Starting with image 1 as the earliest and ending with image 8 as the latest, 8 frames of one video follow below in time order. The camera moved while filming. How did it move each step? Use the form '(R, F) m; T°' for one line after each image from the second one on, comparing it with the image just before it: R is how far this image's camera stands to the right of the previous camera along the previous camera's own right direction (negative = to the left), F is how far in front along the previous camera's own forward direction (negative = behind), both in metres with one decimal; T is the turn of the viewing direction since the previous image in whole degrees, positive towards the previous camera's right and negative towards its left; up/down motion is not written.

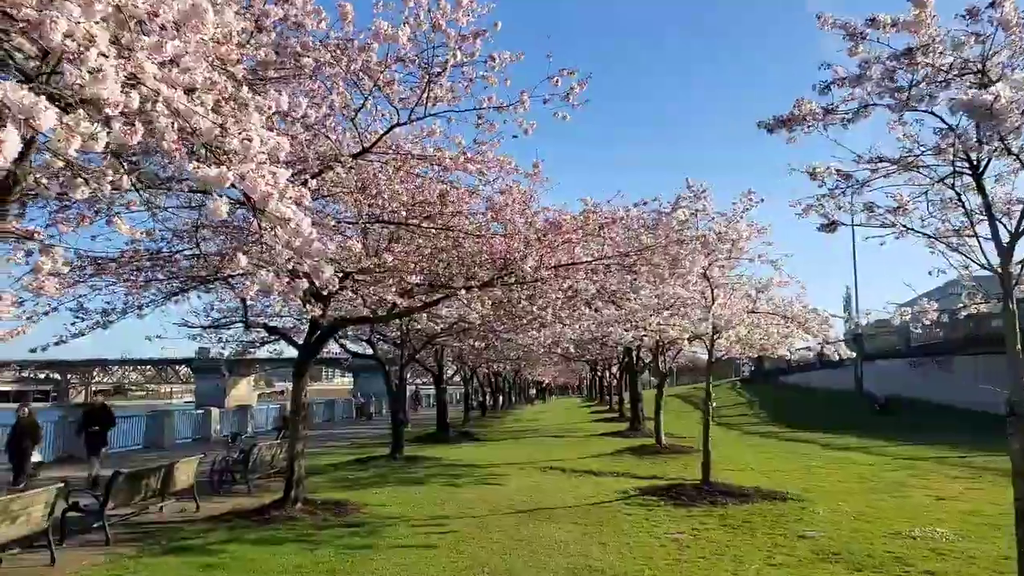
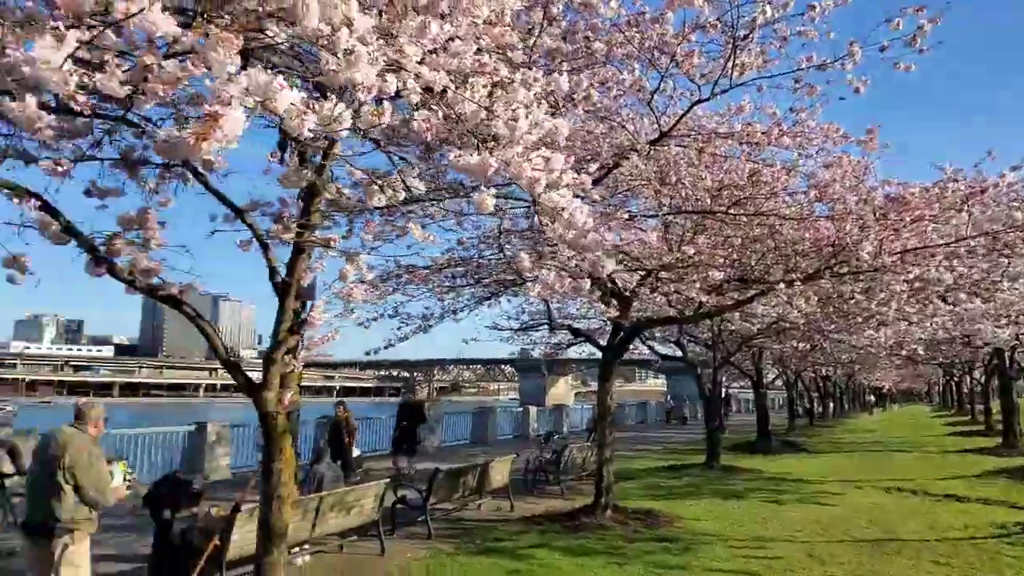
(0.0, +0.7) m; -23°
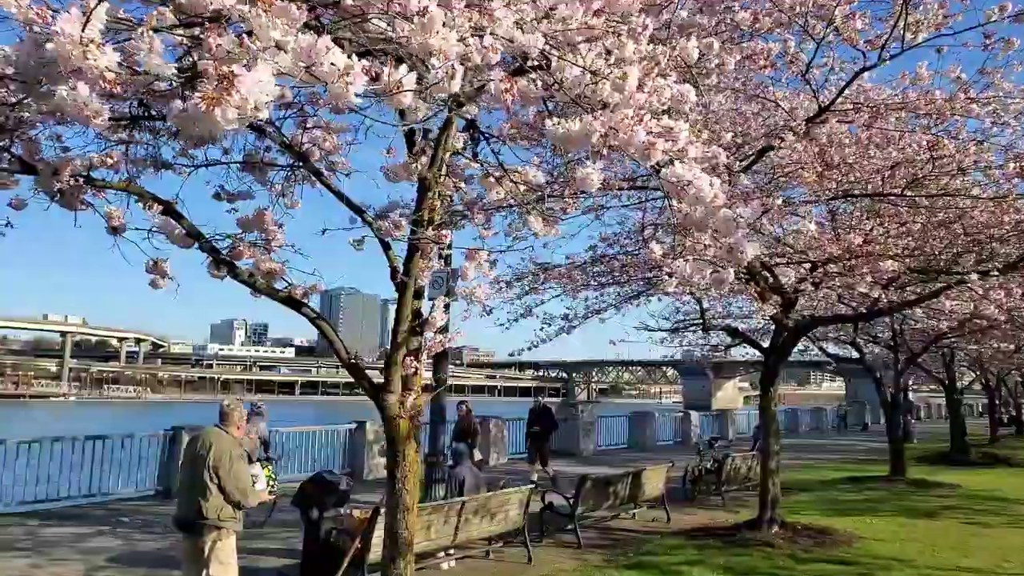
(+0.2, +0.5) m; -12°
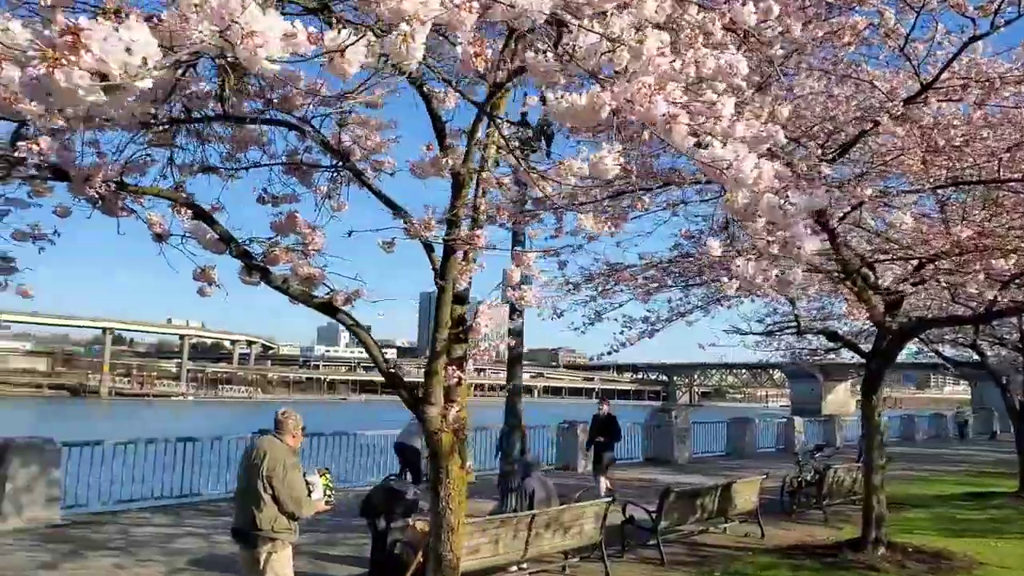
(+0.3, +0.5) m; -7°
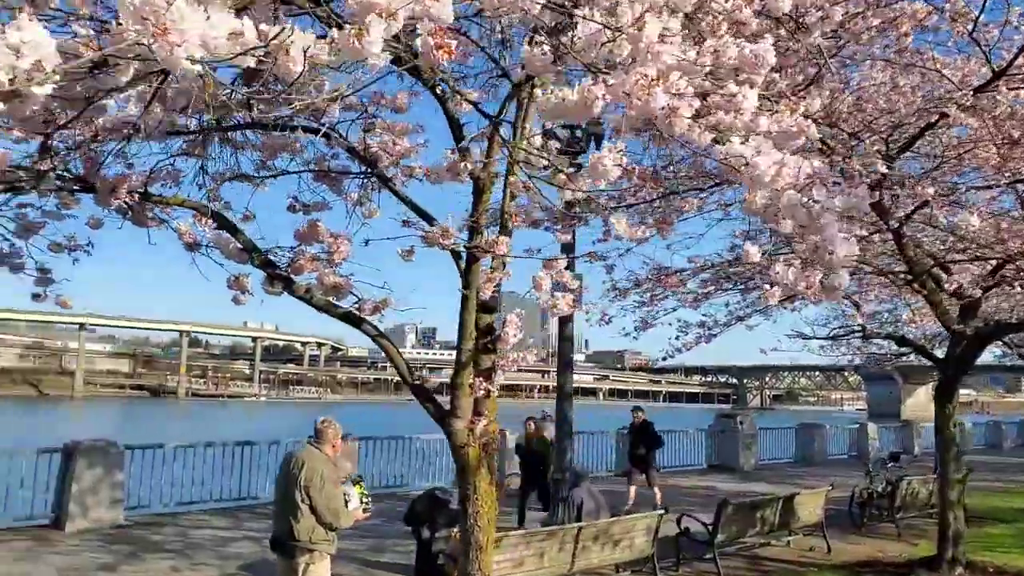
(+0.2, +0.2) m; -5°
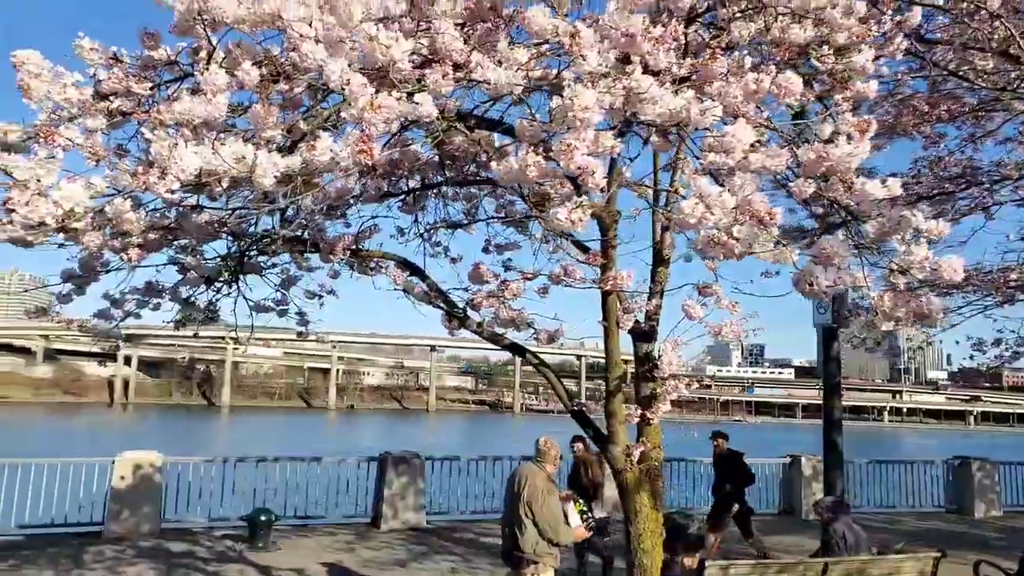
(+1.1, -0.1) m; -23°
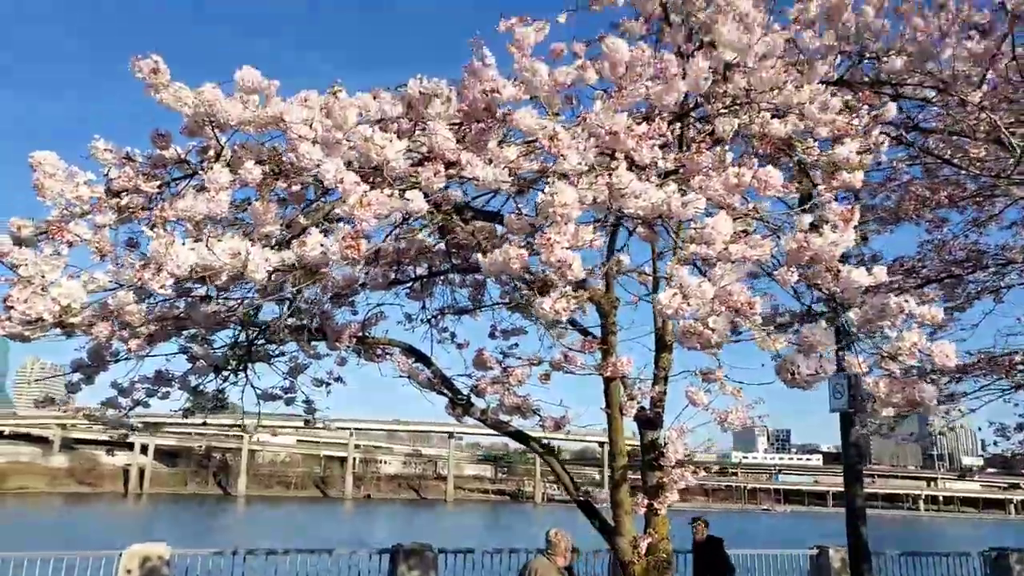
(+0.1, 0.0) m; -1°
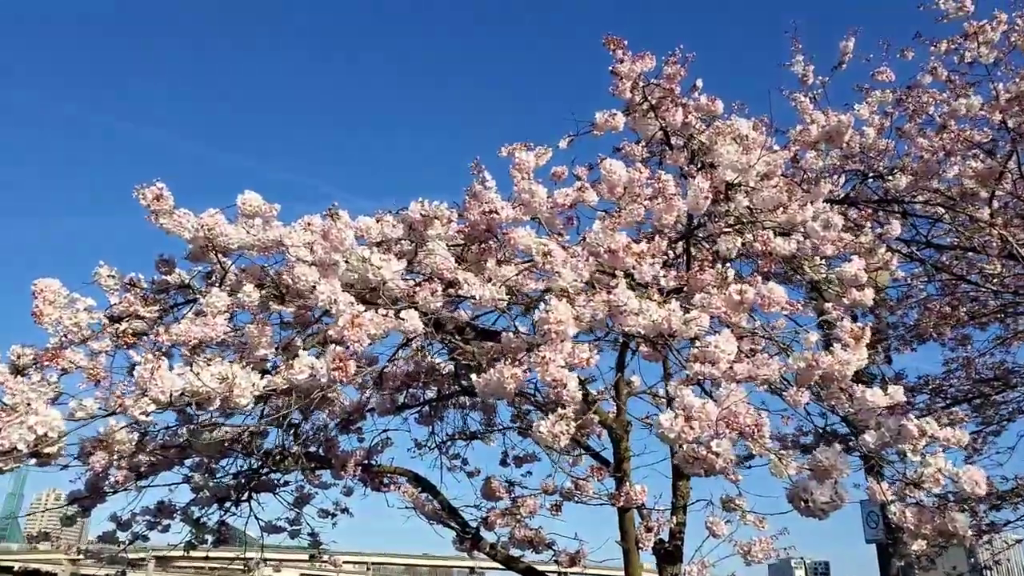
(+0.1, +0.1) m; -2°
